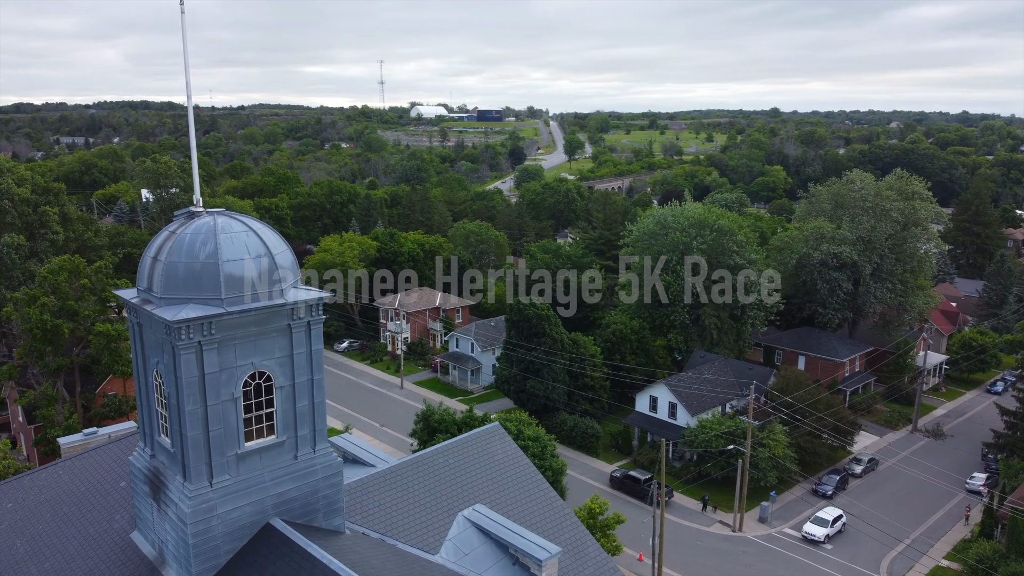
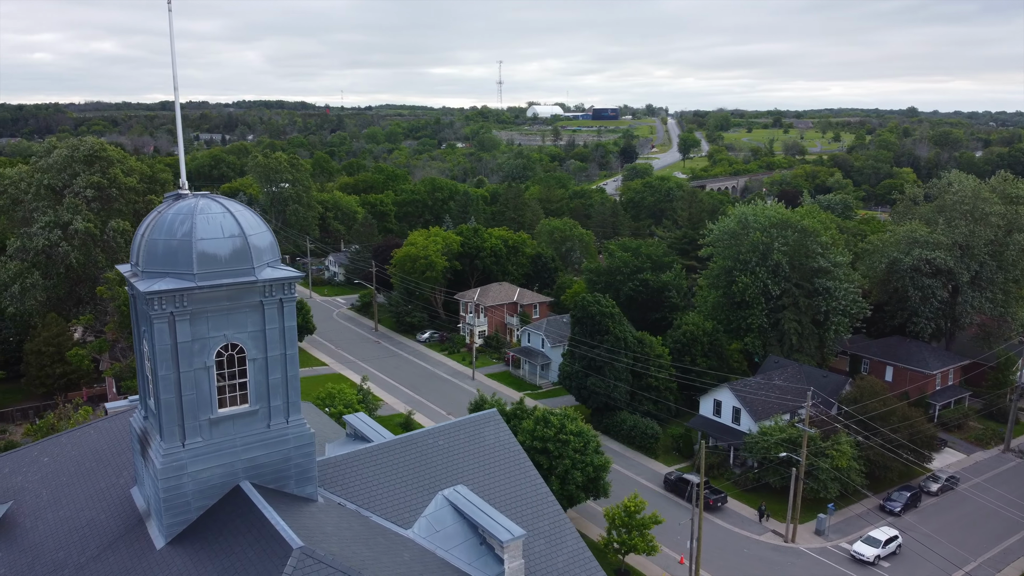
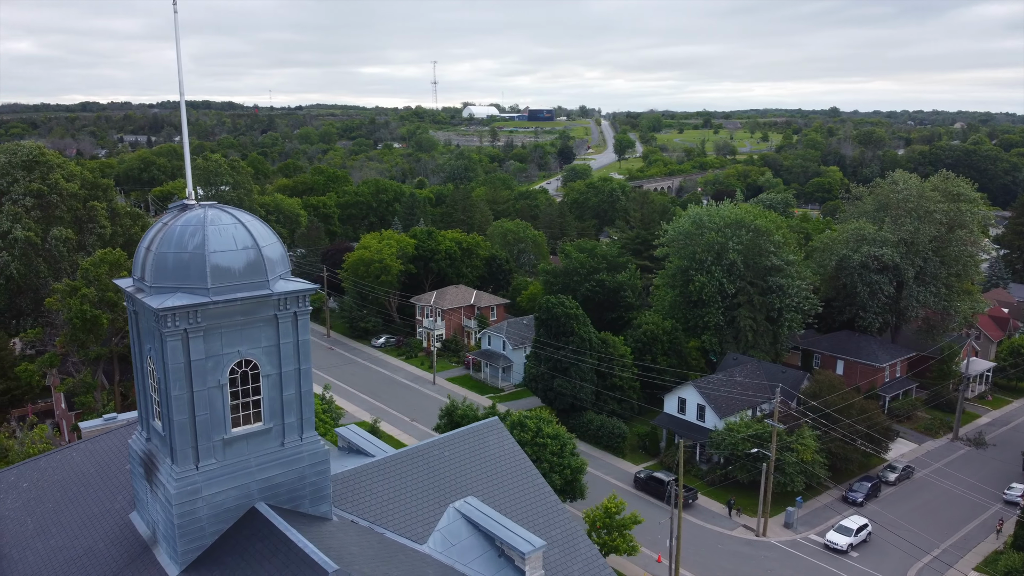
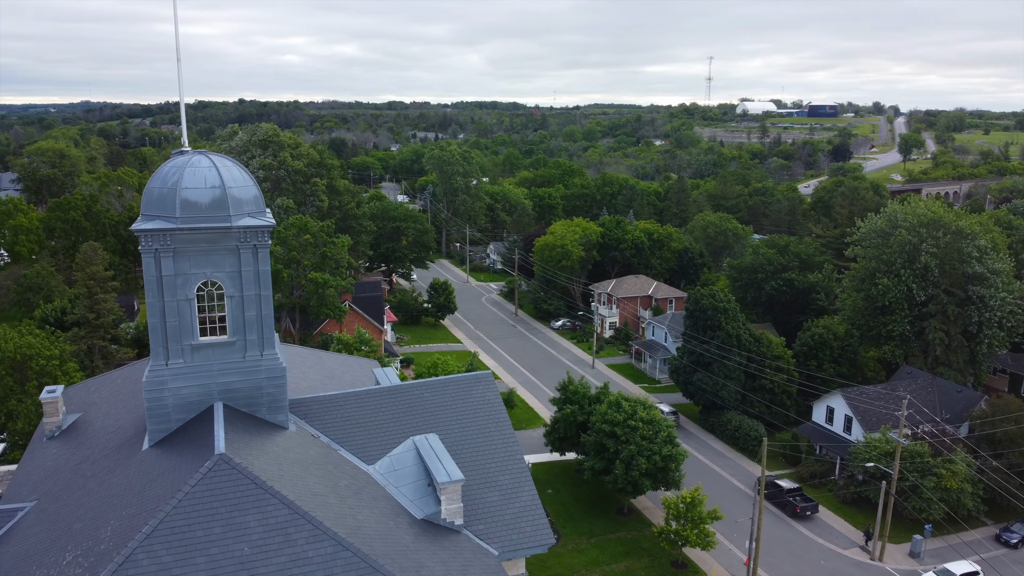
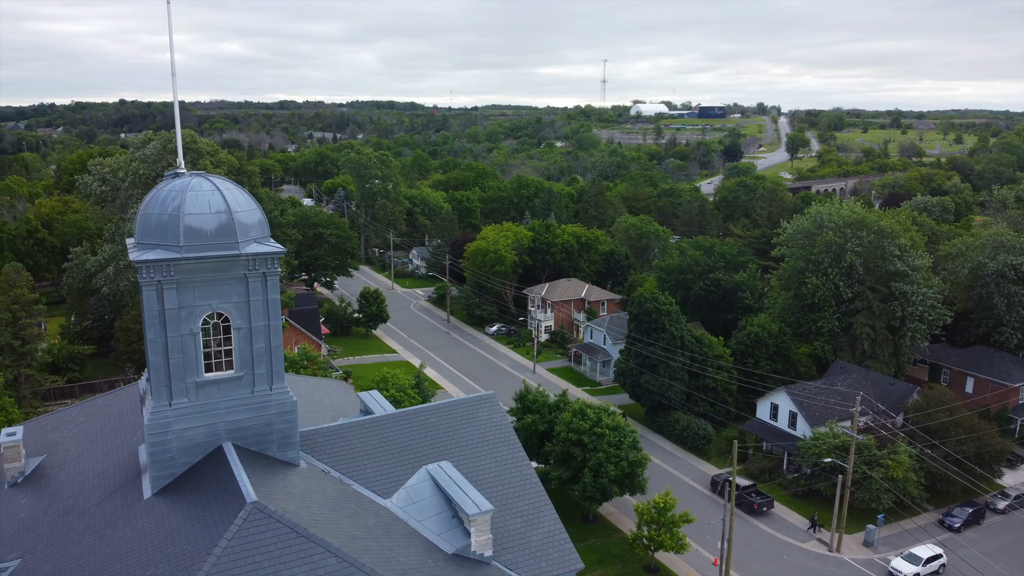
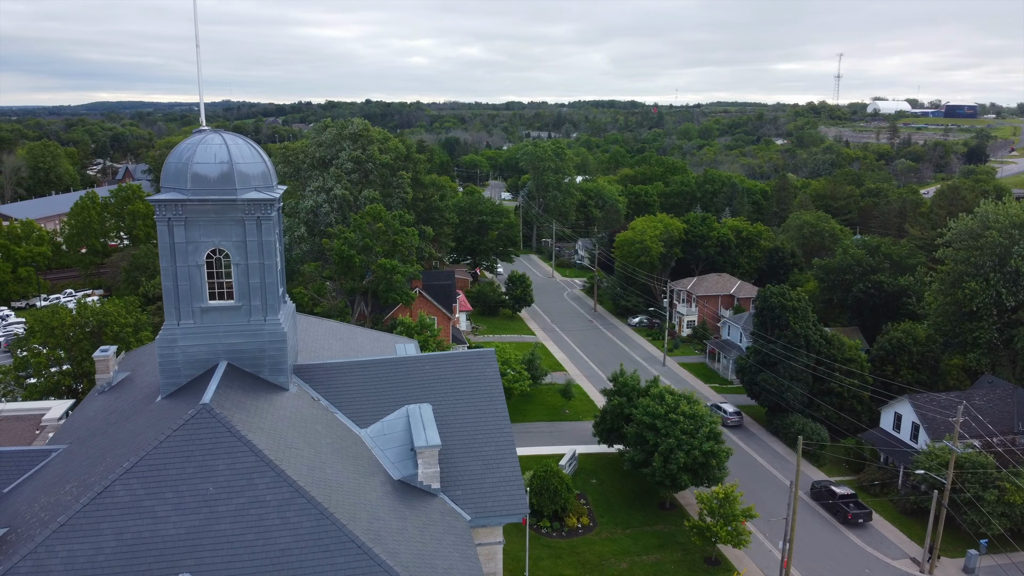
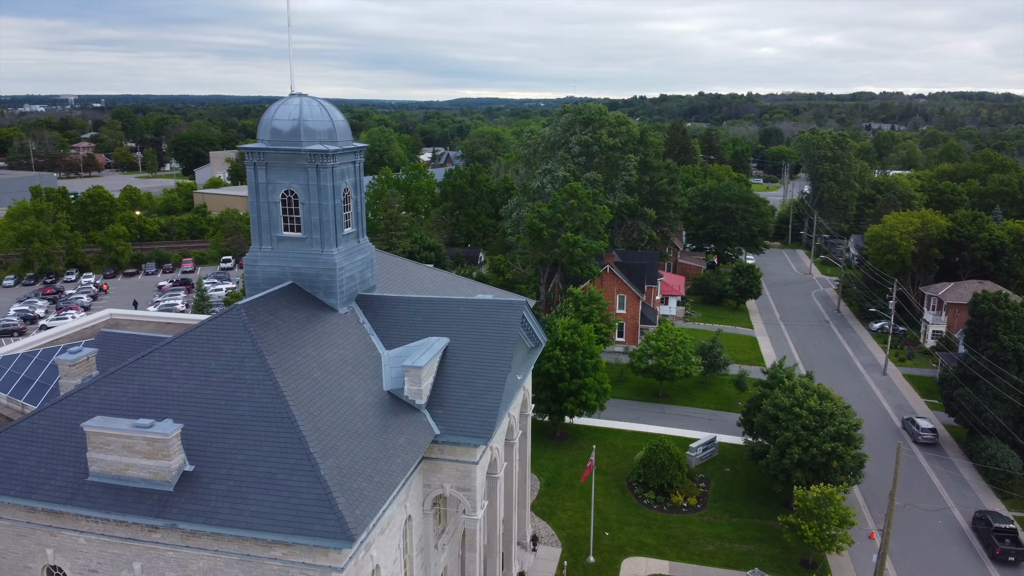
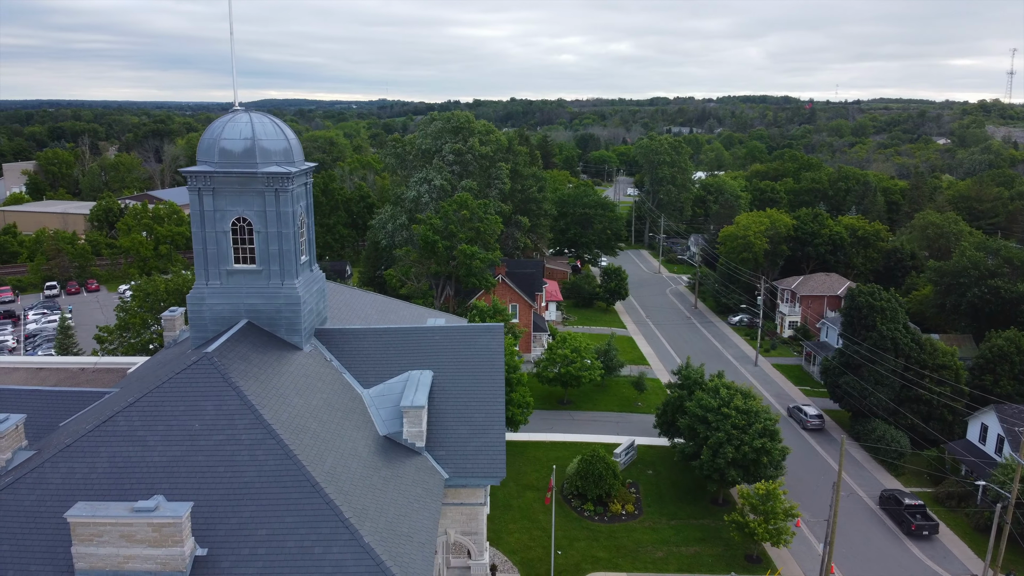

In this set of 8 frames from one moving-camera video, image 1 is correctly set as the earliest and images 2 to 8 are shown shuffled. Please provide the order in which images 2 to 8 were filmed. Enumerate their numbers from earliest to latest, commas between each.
3, 2, 5, 4, 6, 8, 7
